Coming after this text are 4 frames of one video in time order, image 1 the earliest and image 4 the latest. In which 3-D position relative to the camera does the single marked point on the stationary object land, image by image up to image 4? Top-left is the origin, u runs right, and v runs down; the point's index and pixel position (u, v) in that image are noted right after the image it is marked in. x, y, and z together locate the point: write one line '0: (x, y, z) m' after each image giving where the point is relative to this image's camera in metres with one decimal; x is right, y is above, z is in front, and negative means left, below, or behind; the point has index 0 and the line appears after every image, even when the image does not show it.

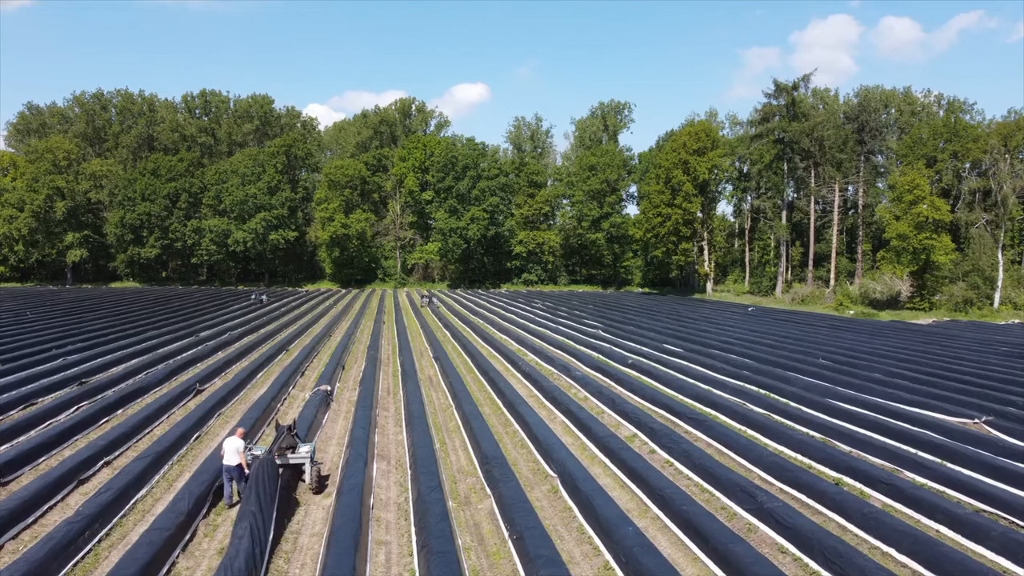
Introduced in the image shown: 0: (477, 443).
0: (-0.5, -2.2, +7.4) m
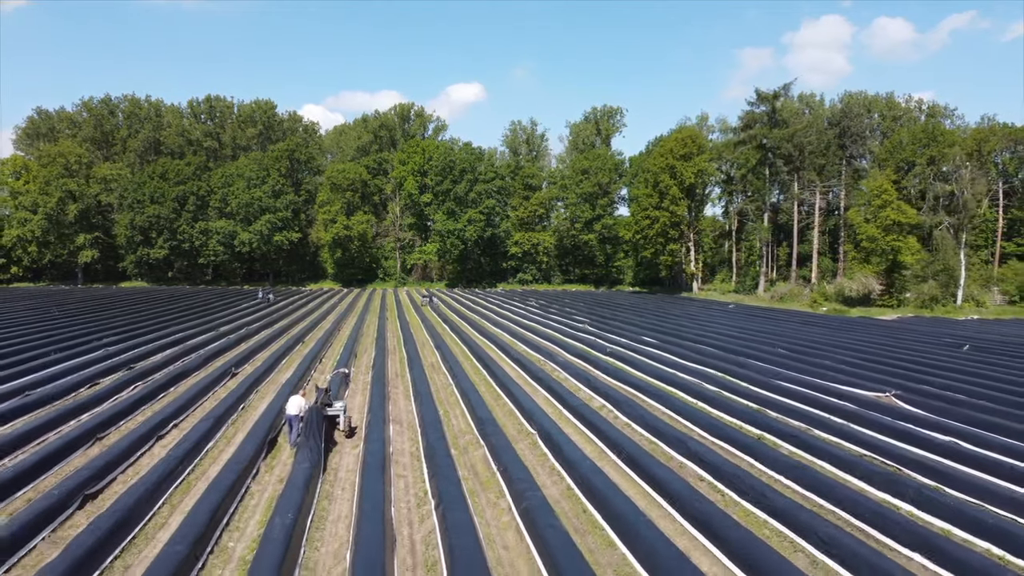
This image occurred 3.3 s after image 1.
0: (-0.7, -2.1, +9.0) m
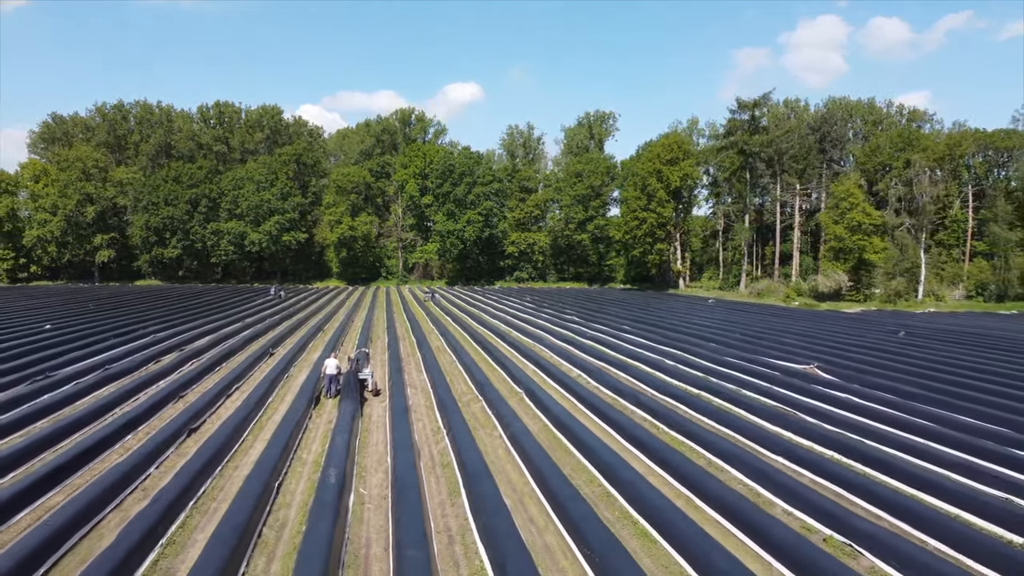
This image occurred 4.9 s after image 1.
0: (-0.8, -1.9, +11.2) m
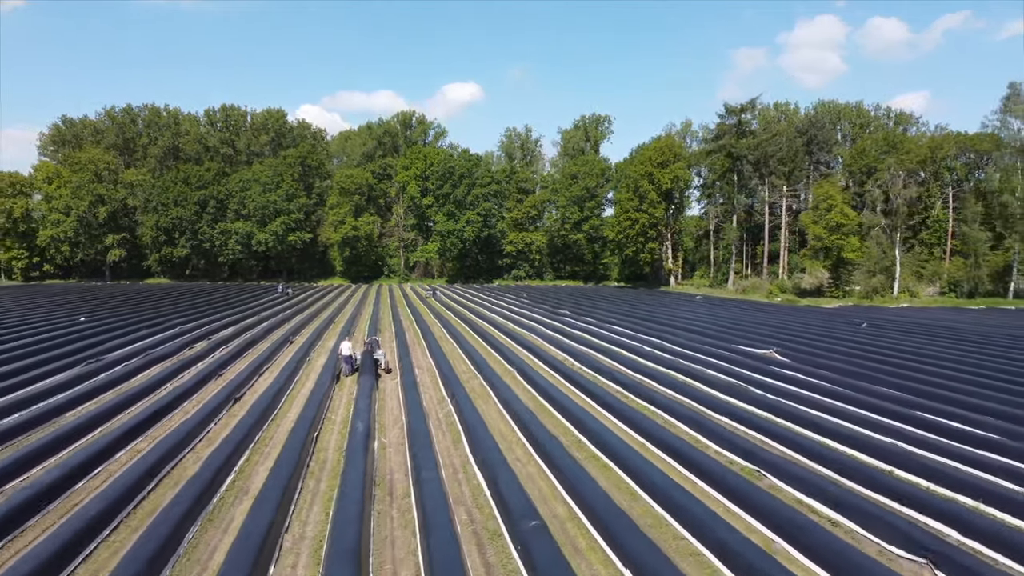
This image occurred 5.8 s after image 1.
0: (-1.0, -1.8, +12.7) m
